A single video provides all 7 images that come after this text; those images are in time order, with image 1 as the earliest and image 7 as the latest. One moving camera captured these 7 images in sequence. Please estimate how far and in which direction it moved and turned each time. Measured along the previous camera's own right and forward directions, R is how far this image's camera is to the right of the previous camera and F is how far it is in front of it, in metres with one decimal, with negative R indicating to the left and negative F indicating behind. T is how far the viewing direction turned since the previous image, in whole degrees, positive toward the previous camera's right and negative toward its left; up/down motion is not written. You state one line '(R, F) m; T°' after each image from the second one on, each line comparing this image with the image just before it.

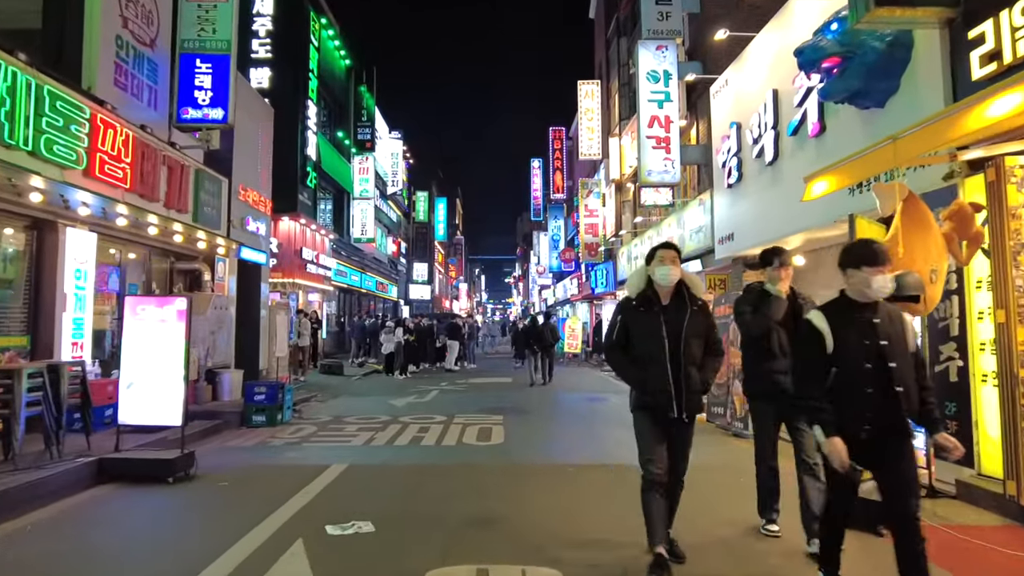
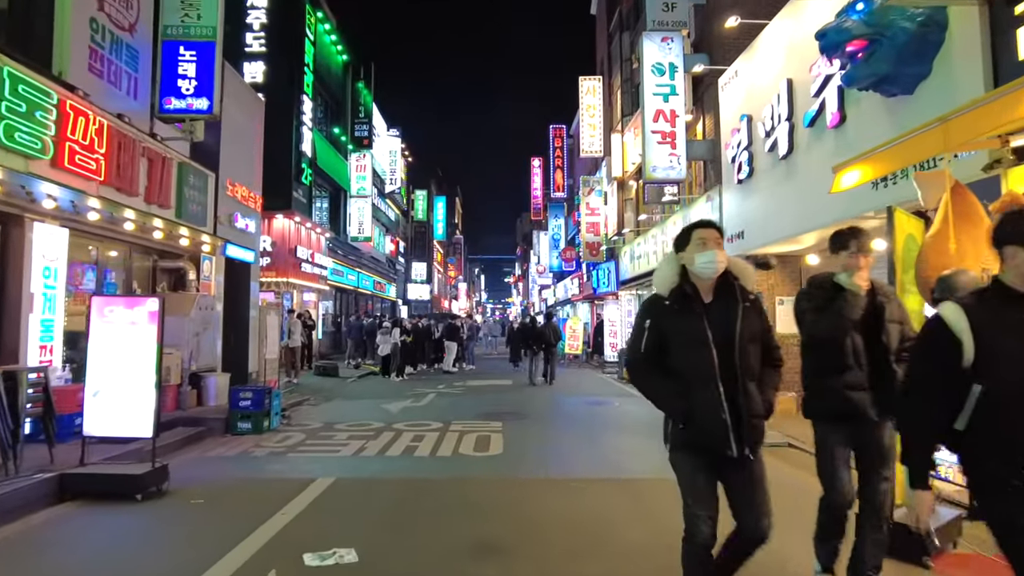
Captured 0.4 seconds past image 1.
(0.0, +0.5) m; 0°
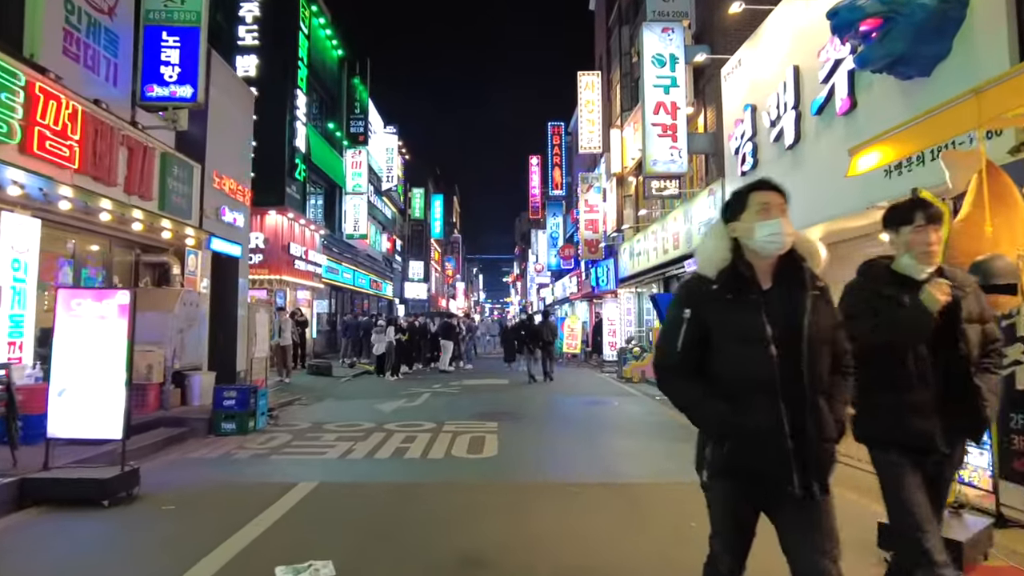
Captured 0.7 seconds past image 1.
(0.0, +0.3) m; 0°
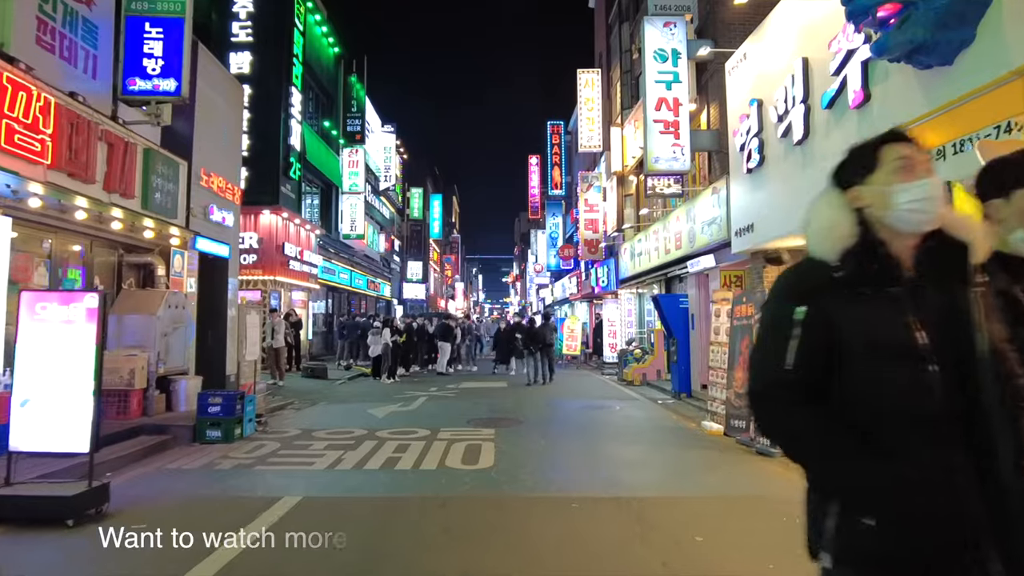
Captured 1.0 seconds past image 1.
(0.0, +0.4) m; 0°
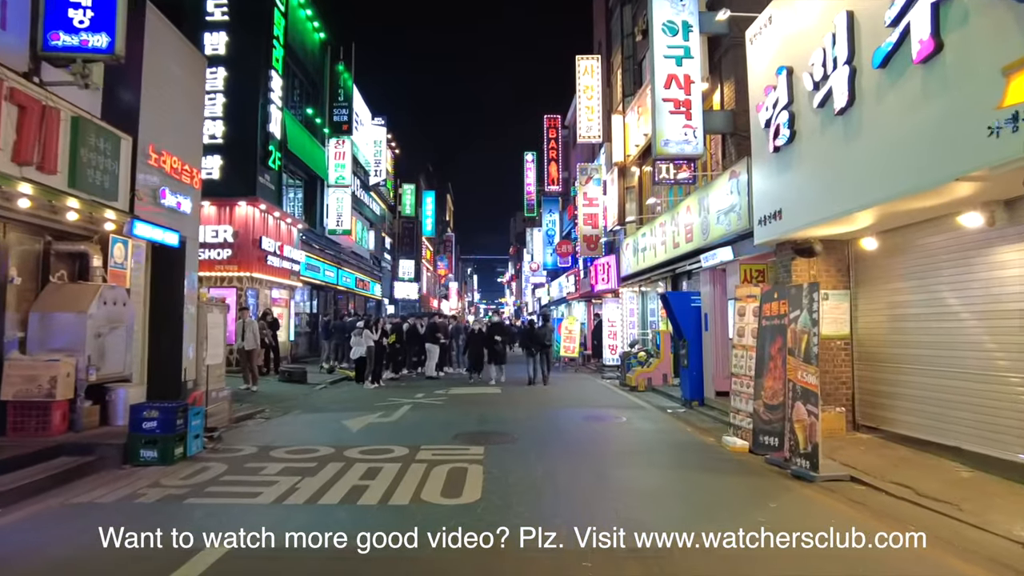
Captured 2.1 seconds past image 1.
(0.0, +1.3) m; 0°
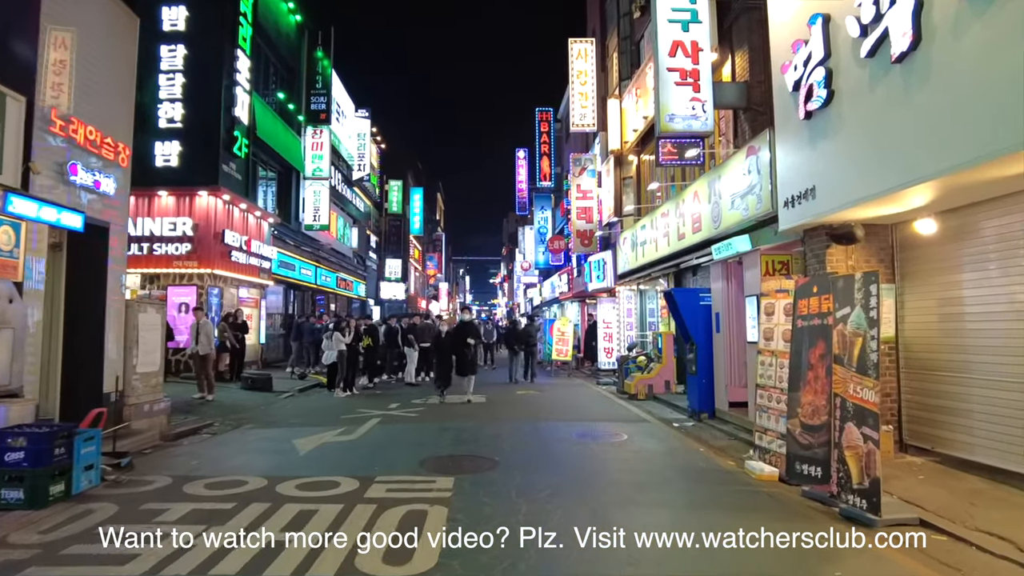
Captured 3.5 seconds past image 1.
(+0.2, +1.5) m; +1°
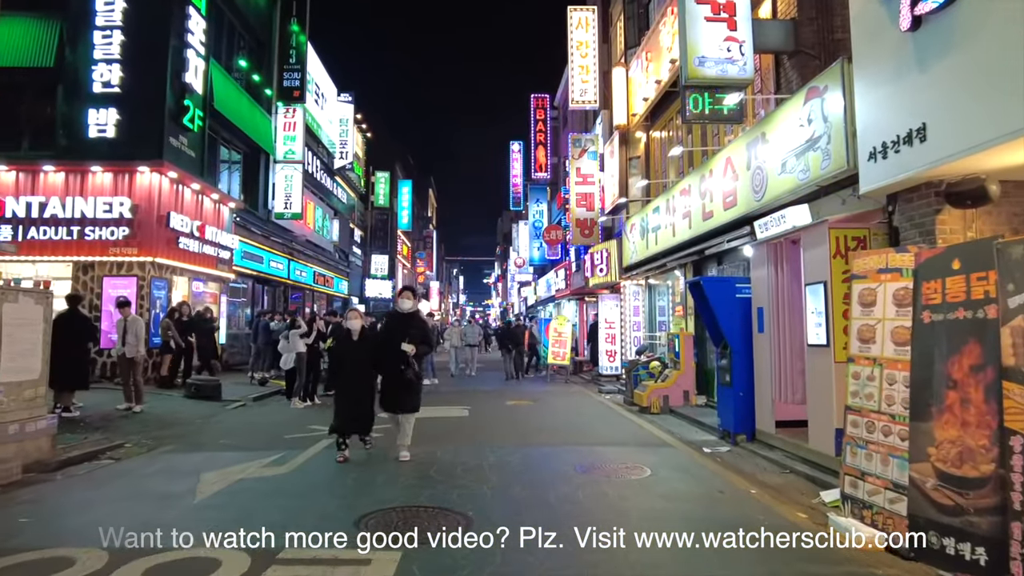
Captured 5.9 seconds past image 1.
(+0.1, +2.2) m; 0°
